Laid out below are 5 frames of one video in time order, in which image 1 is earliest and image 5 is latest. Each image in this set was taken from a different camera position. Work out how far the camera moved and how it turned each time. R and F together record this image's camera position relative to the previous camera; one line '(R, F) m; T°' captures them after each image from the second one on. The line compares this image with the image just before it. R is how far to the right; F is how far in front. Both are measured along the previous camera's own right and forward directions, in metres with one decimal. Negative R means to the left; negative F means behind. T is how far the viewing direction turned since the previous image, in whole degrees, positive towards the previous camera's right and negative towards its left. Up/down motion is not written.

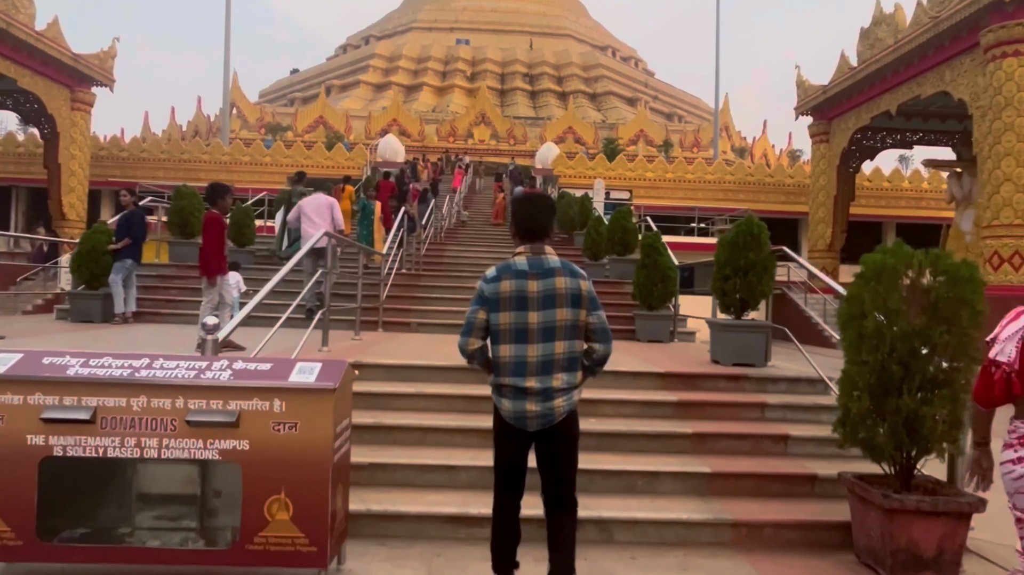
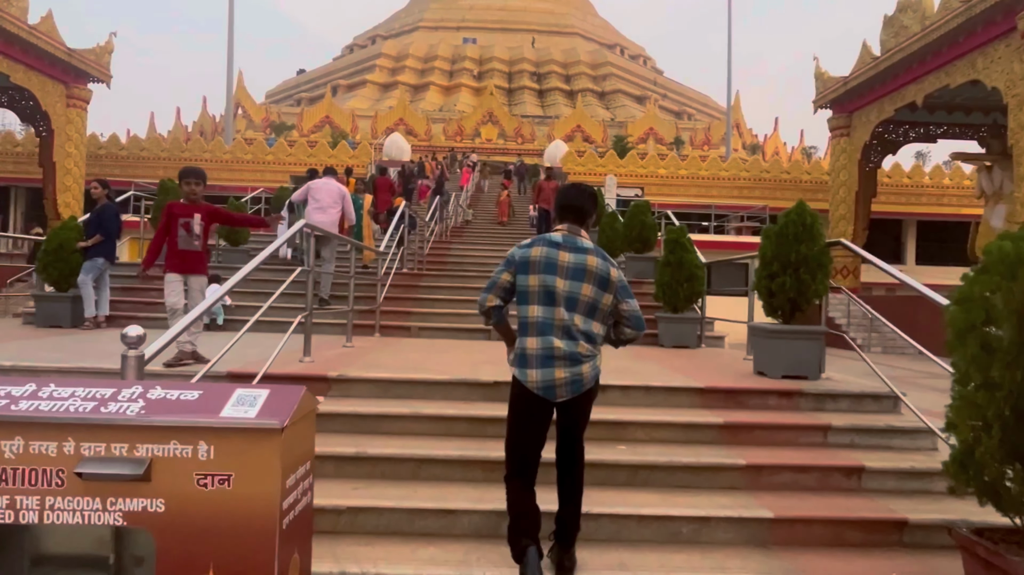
(0.0, +0.8) m; -1°
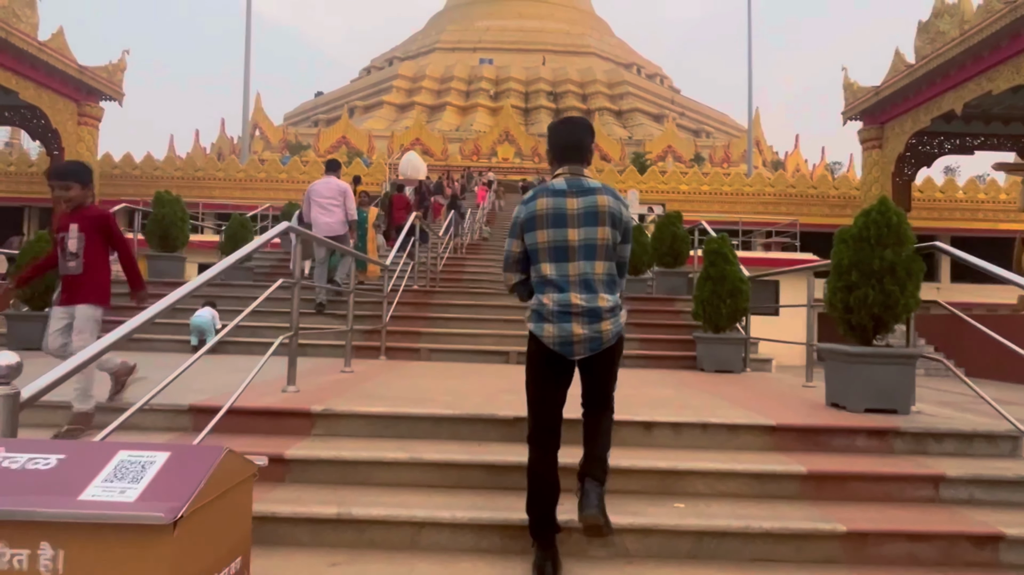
(0.0, +0.8) m; -1°
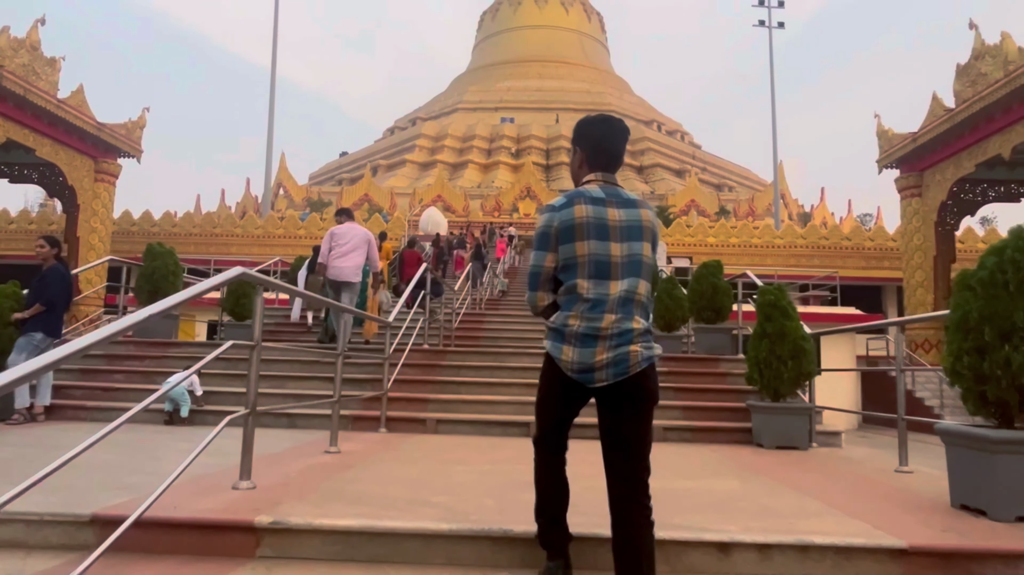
(0.0, +0.9) m; -2°
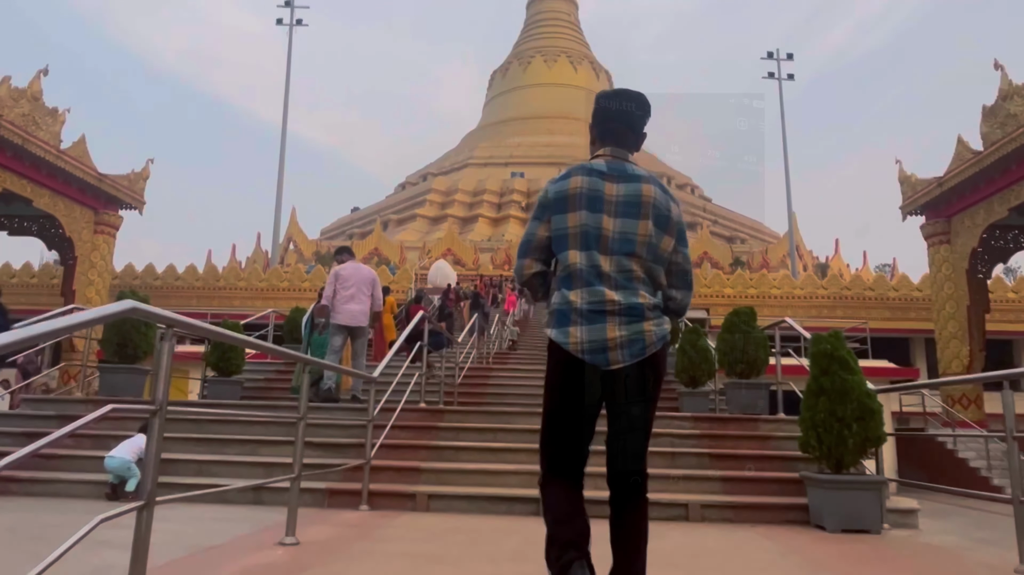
(0.0, +0.9) m; -1°
